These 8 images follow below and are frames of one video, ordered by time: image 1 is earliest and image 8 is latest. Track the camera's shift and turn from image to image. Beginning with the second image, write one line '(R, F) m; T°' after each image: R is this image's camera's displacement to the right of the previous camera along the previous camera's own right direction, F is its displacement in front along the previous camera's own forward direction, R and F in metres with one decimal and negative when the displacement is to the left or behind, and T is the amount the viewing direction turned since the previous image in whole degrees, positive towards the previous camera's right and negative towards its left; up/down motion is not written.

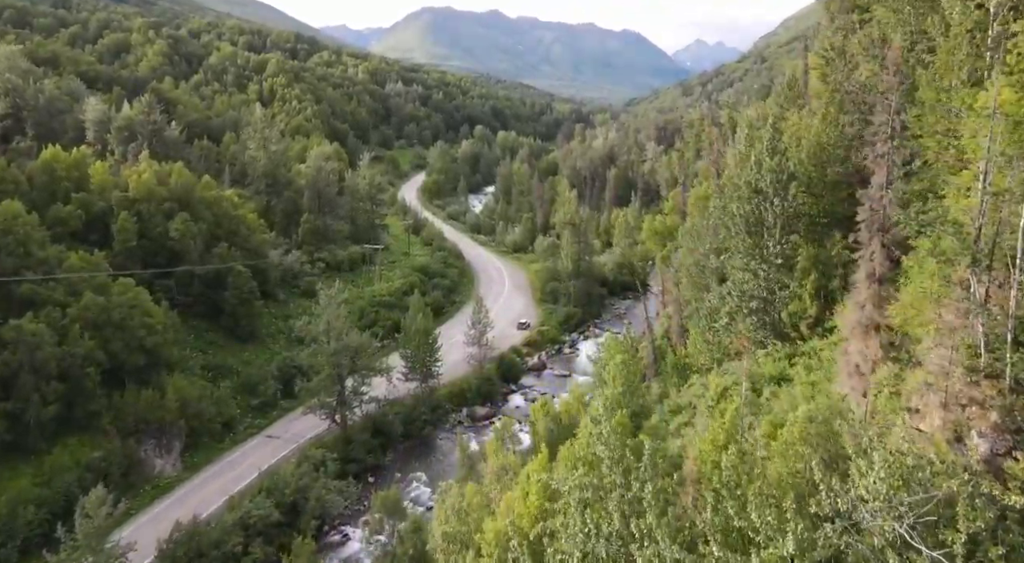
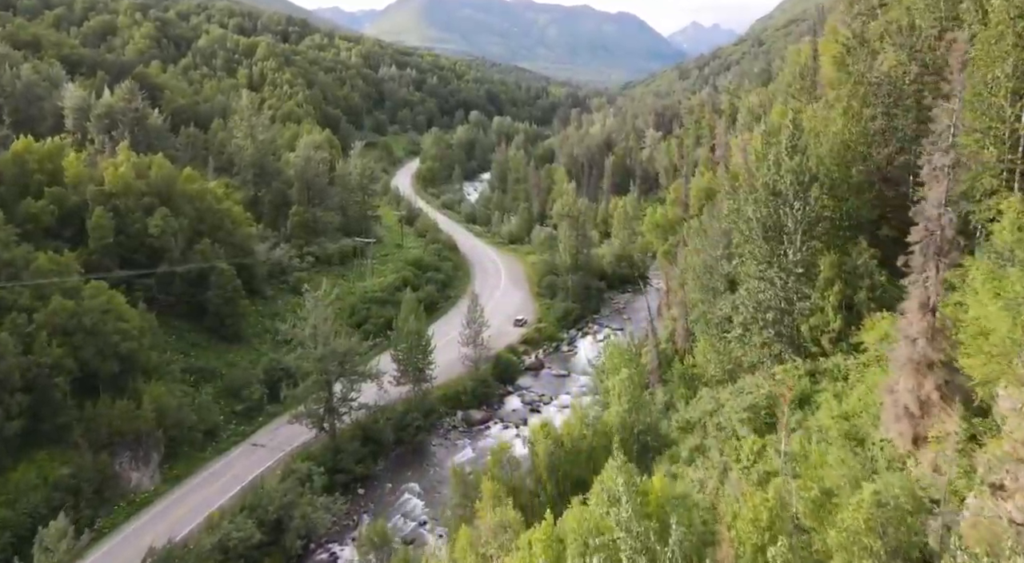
(-0.1, +2.5) m; 0°
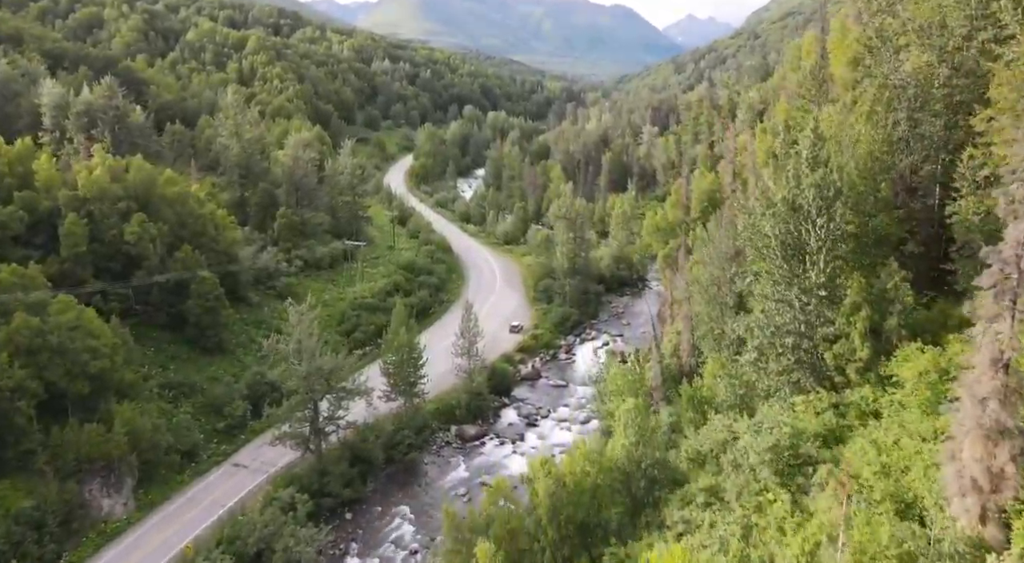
(-0.1, +2.5) m; 0°
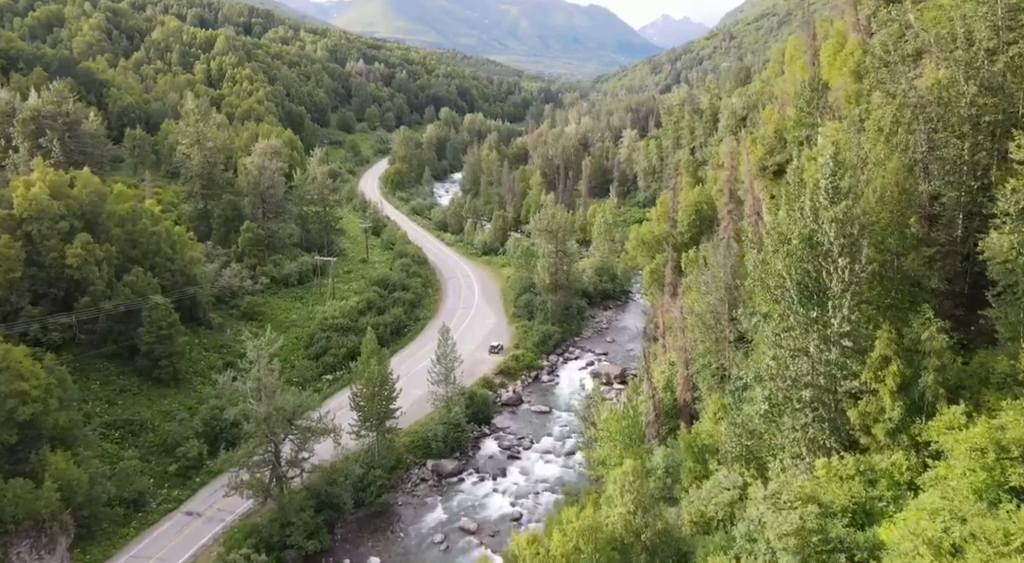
(-0.1, +3.6) m; +2°
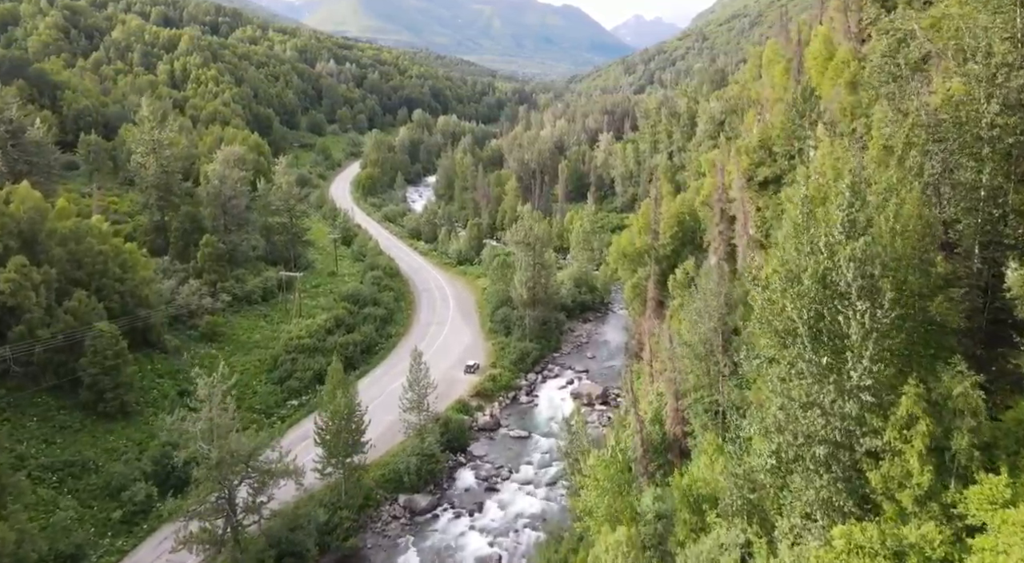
(-0.1, +3.0) m; +2°
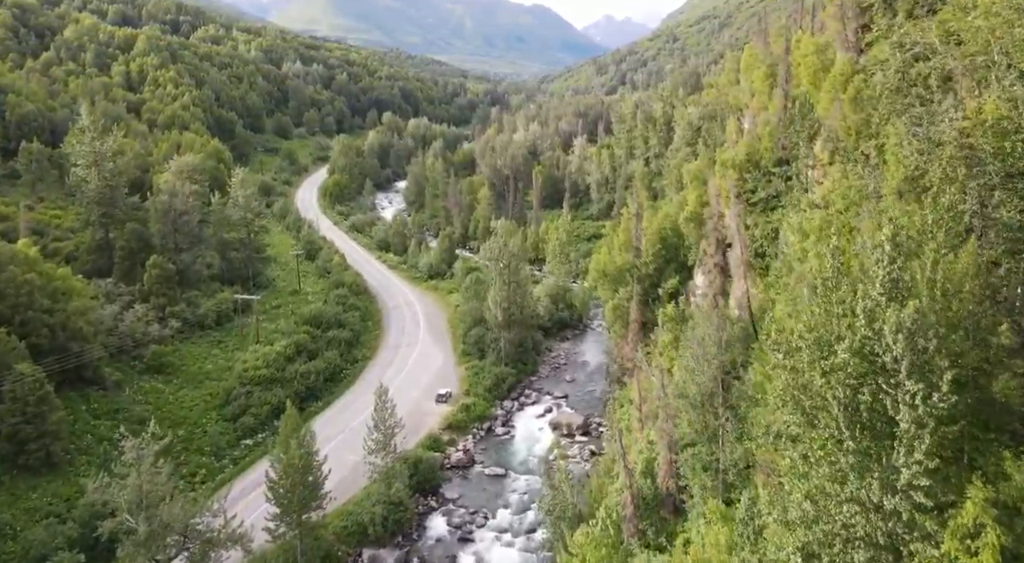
(0.0, +4.1) m; +2°
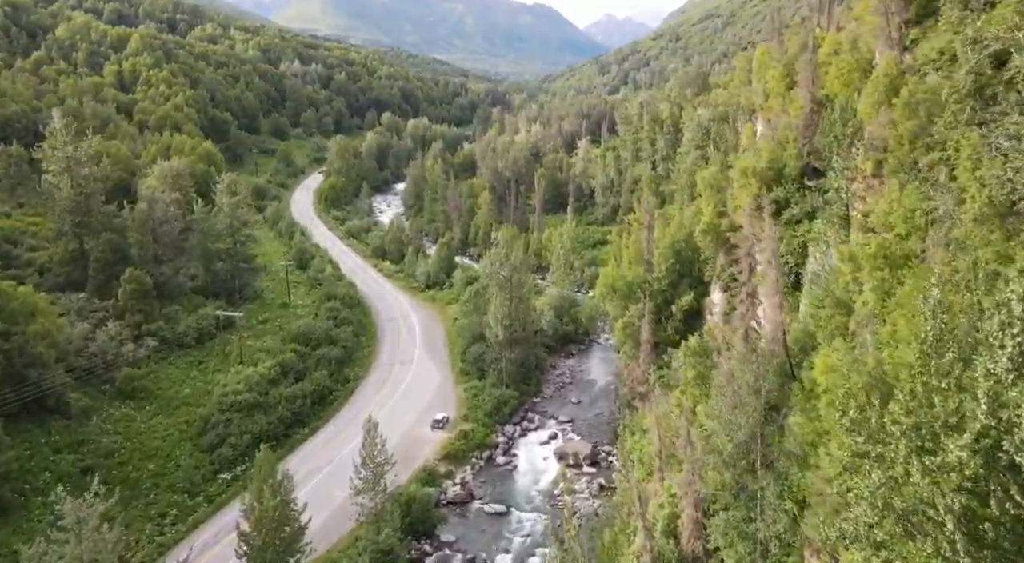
(-0.1, +4.4) m; 0°
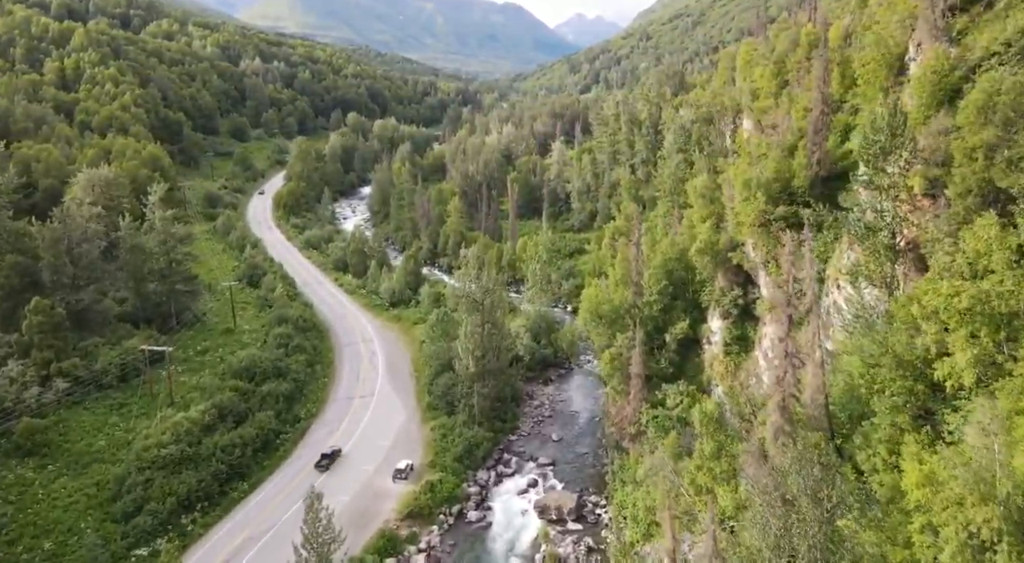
(+0.1, +7.0) m; +2°
